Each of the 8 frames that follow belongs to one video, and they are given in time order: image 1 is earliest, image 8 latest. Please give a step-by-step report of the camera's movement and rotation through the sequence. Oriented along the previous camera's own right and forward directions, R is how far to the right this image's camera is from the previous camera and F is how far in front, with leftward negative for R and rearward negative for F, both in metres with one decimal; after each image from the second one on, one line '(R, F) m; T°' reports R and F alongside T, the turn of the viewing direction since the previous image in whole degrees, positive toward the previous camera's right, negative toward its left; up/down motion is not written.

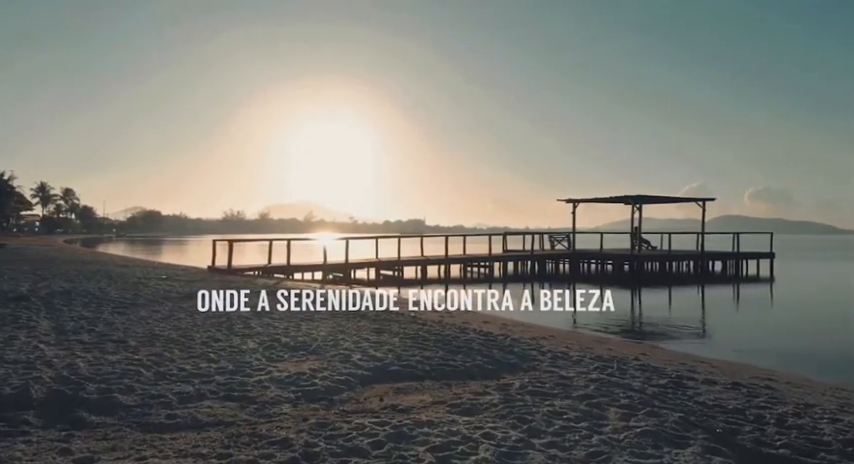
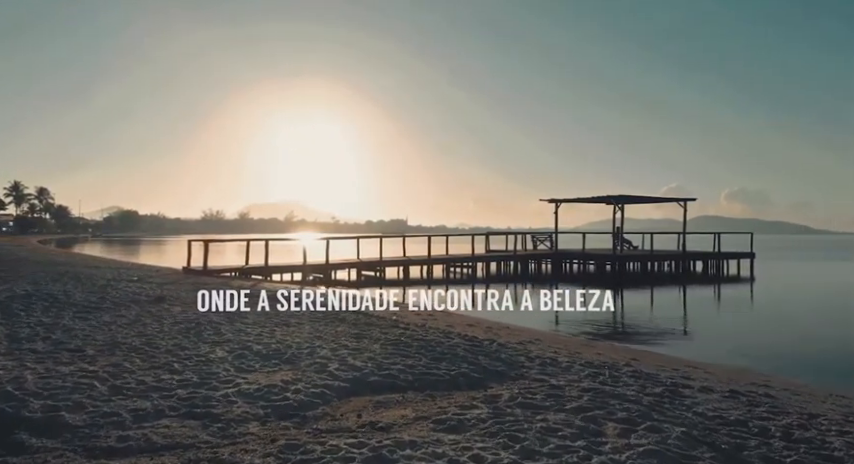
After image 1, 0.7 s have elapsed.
(0.0, +0.5) m; +2°
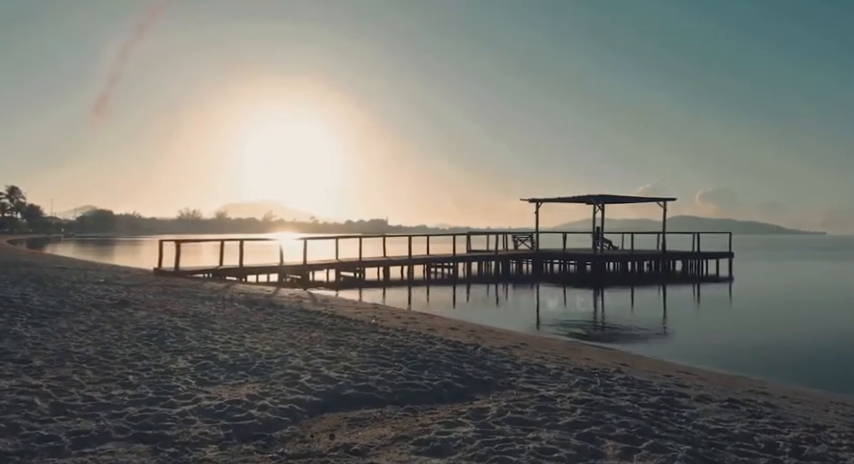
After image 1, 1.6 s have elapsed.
(0.0, +0.5) m; +2°
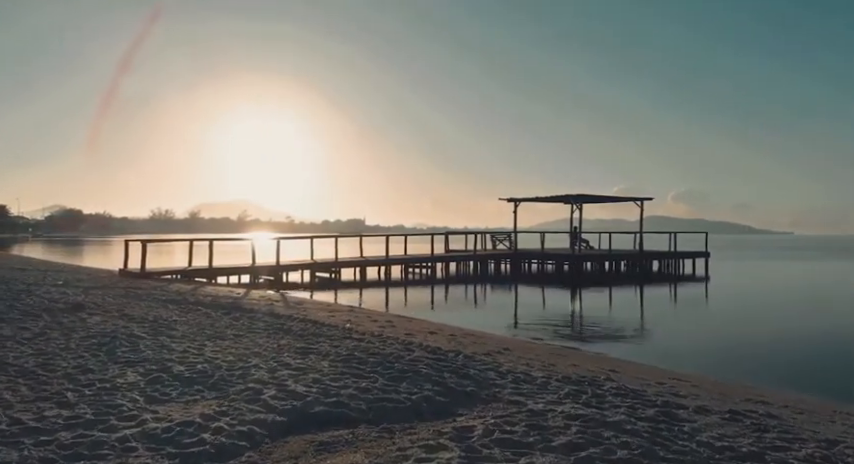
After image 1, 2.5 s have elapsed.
(0.0, +0.6) m; +2°
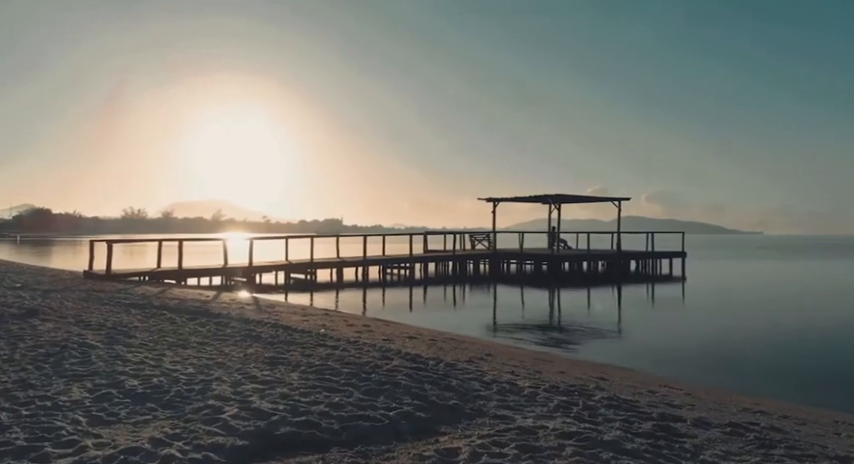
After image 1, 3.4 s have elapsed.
(0.0, +0.5) m; +2°
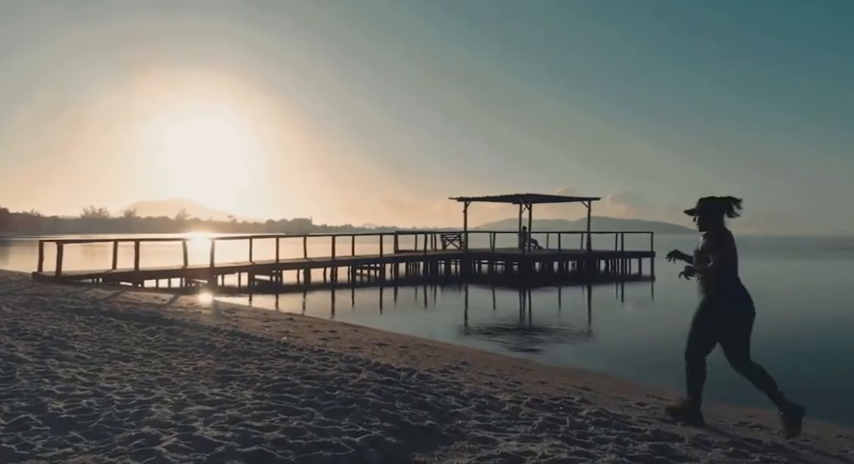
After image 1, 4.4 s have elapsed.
(0.0, +0.7) m; +3°
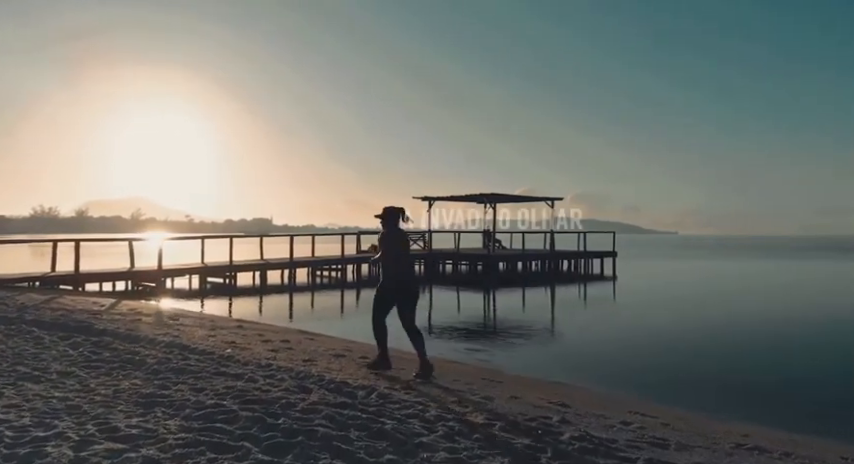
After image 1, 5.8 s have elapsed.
(0.0, +0.9) m; +3°
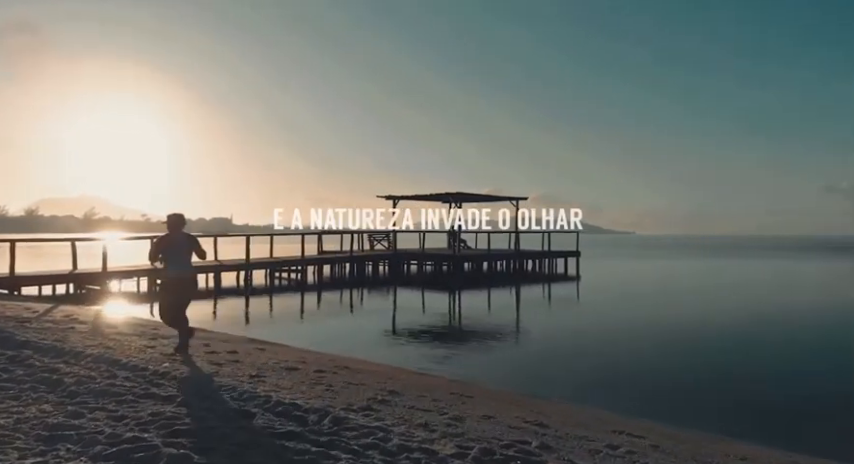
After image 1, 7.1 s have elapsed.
(0.0, +0.8) m; +3°
